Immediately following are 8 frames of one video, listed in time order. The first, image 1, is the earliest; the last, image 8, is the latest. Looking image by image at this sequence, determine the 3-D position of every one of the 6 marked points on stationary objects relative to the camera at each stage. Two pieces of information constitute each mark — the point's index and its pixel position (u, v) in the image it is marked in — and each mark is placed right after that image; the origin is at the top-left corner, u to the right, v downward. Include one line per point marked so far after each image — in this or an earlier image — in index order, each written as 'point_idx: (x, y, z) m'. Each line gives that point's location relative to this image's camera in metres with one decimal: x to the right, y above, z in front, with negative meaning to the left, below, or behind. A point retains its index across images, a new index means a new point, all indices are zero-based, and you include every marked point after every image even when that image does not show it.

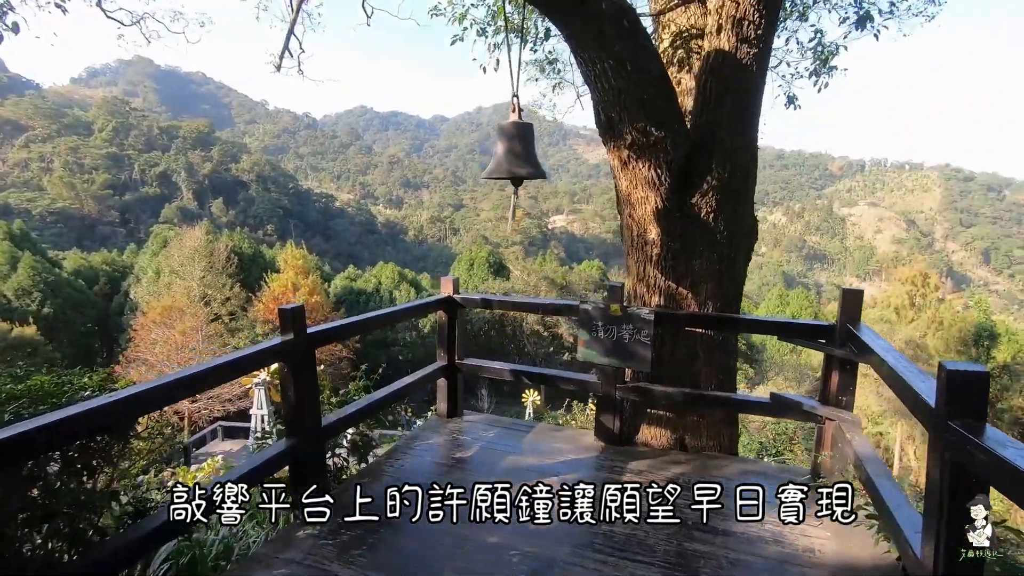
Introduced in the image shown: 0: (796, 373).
0: (+9.3, -2.8, +18.4) m
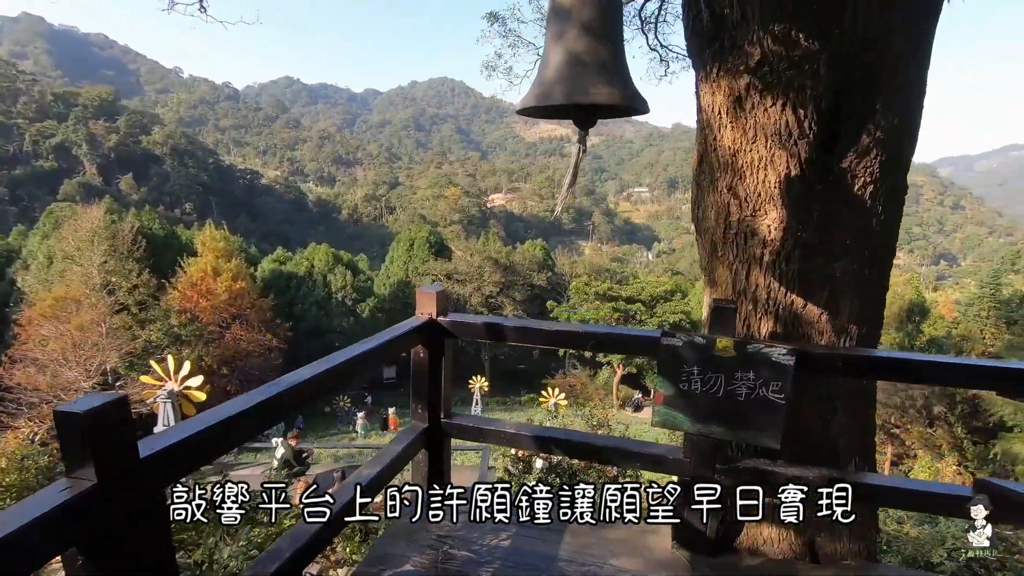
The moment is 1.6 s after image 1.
0: (+7.5, -2.1, +18.5) m
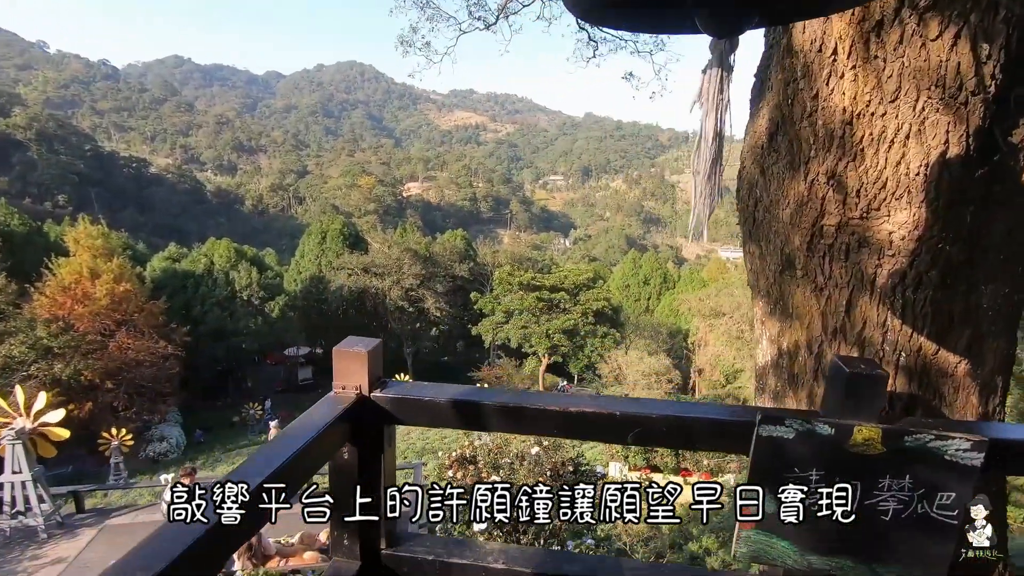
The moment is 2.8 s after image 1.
0: (+5.0, -1.6, +18.9) m
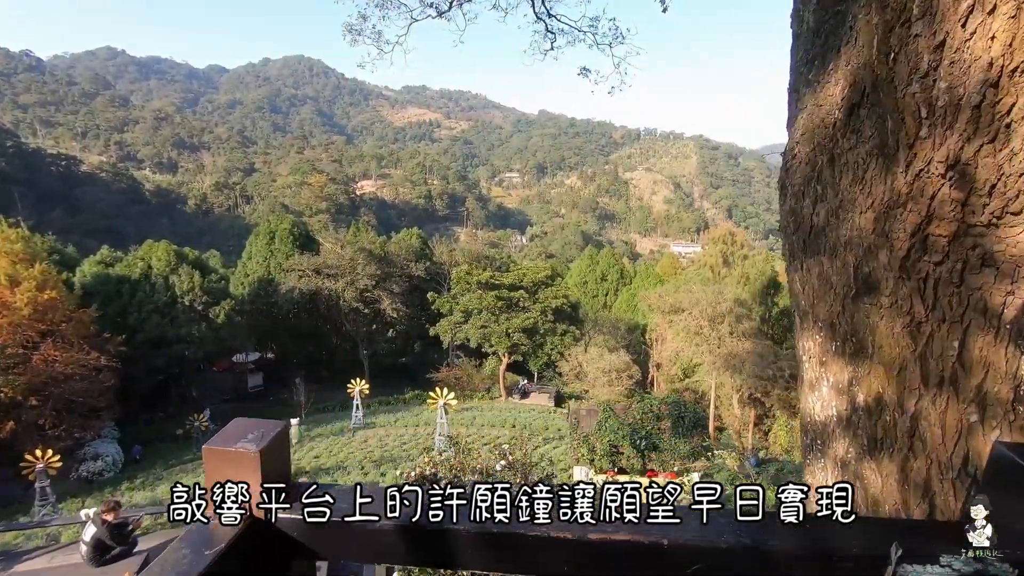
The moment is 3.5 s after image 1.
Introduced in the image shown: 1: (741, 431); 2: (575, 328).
0: (+3.5, -1.5, +18.9) m
1: (+5.8, -3.6, +13.6) m
2: (+2.3, -1.4, +19.2) m
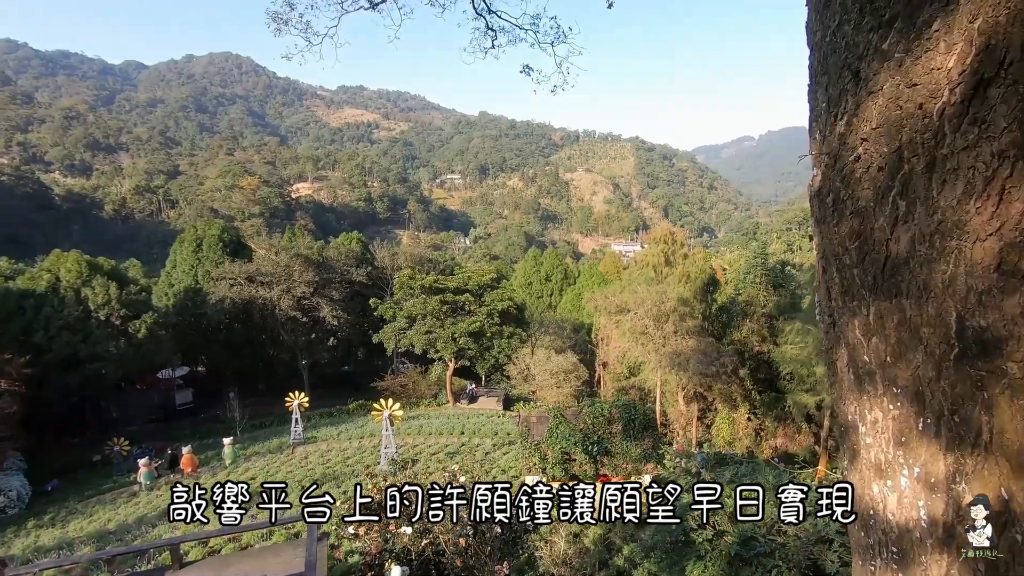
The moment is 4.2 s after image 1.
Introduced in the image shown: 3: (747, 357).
0: (+1.7, -1.6, +18.9) m
1: (+4.5, -3.5, +13.8) m
2: (+0.4, -1.5, +19.0) m
3: (+6.0, -1.7, +13.7) m
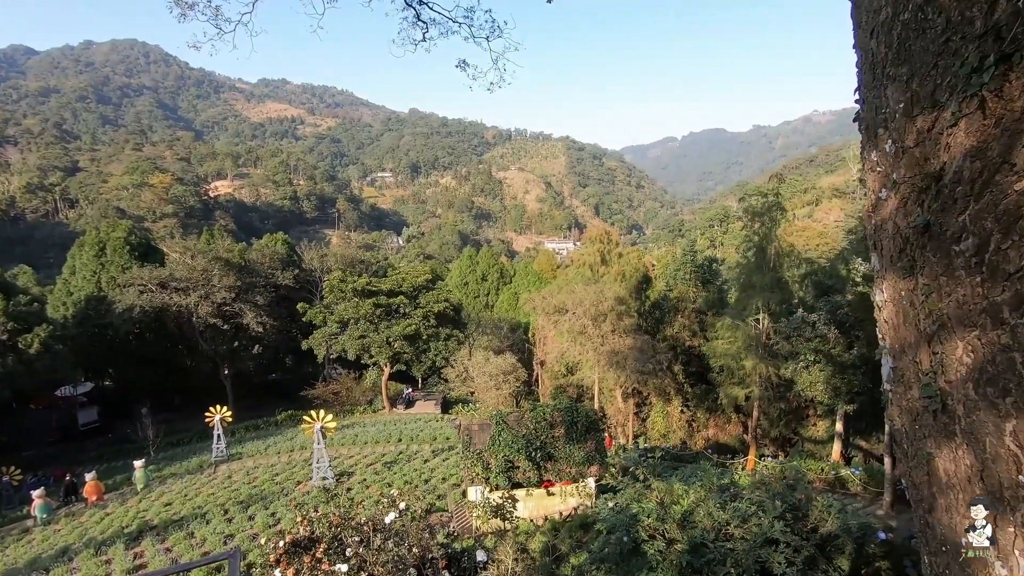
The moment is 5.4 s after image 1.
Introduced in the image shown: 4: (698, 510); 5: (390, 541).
0: (-0.5, -1.6, +18.7) m
1: (+2.9, -3.5, +14.0) m
2: (-1.8, -1.5, +18.7) m
3: (+4.4, -1.7, +14.0) m
4: (+1.8, -2.1, +5.1) m
5: (-1.1, -2.1, +4.5) m
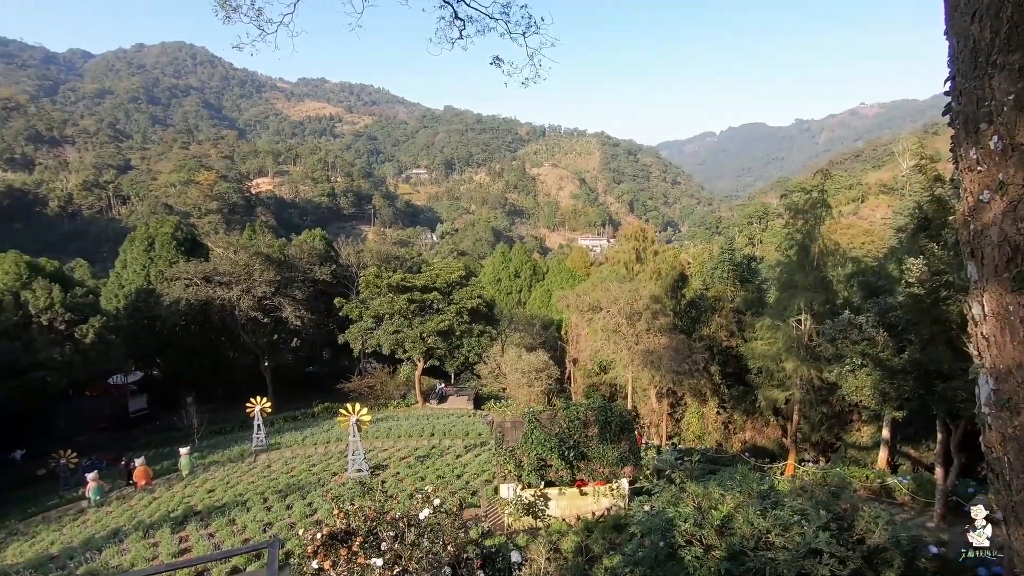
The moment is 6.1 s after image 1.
0: (+0.6, -1.5, +18.7) m
1: (+3.8, -3.5, +13.8) m
2: (-0.7, -1.4, +18.7) m
3: (+5.2, -1.6, +13.7) m
4: (+2.1, -2.1, +4.9) m
5: (-0.8, -2.1, +4.5) m
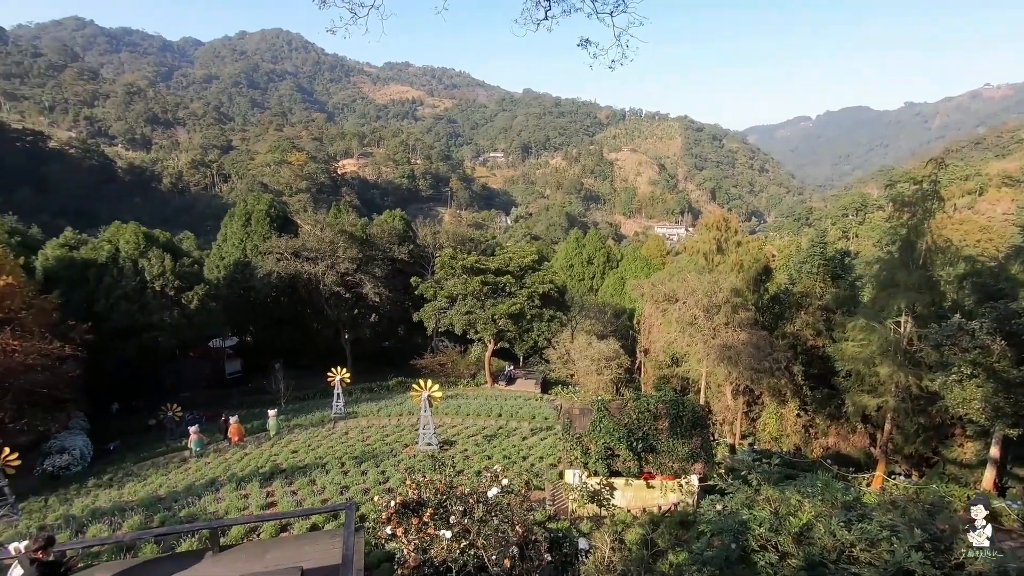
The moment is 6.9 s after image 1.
0: (+3.1, -1.1, +18.4) m
1: (+5.4, -3.3, +13.2) m
2: (+1.8, -0.9, +18.7) m
3: (+7.0, -1.5, +12.9) m
4: (+2.6, -2.1, +4.6) m
5: (-0.2, -2.0, +4.6) m
